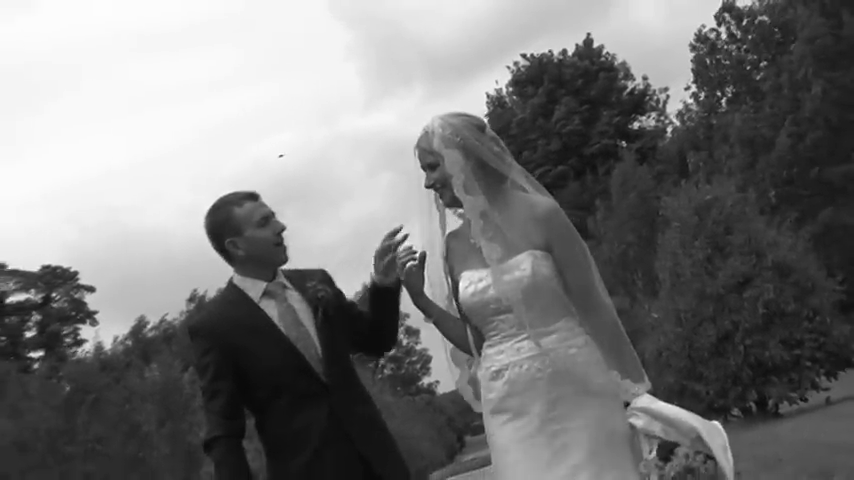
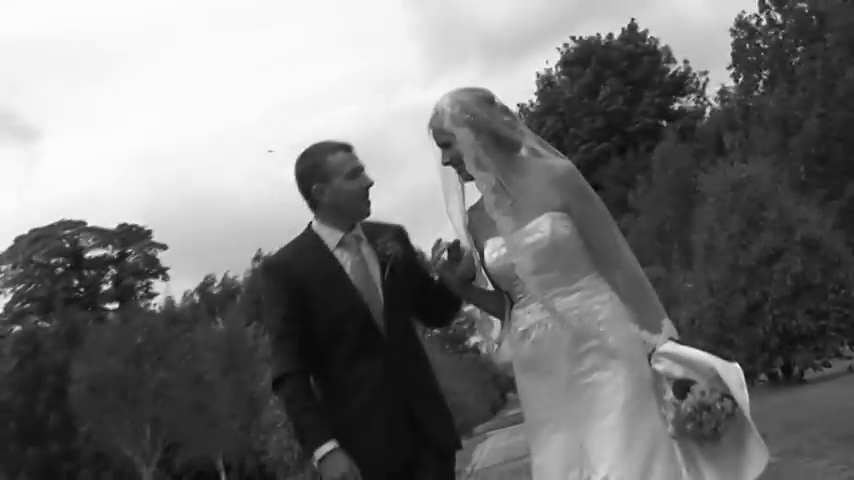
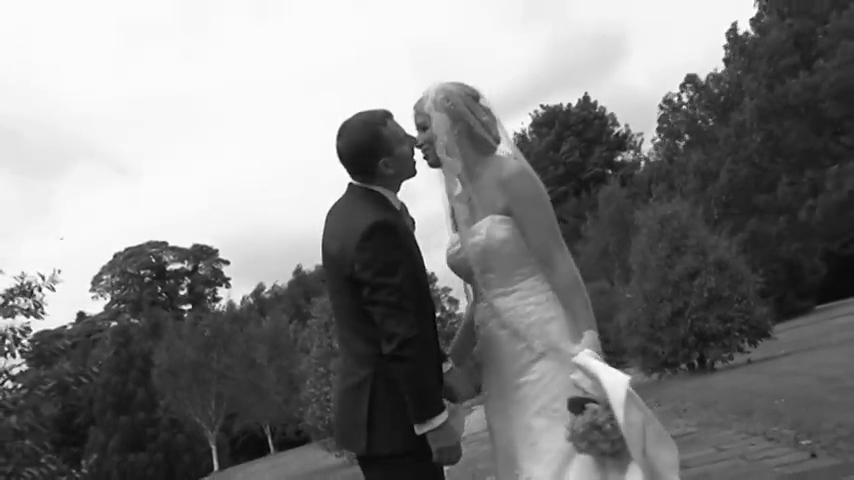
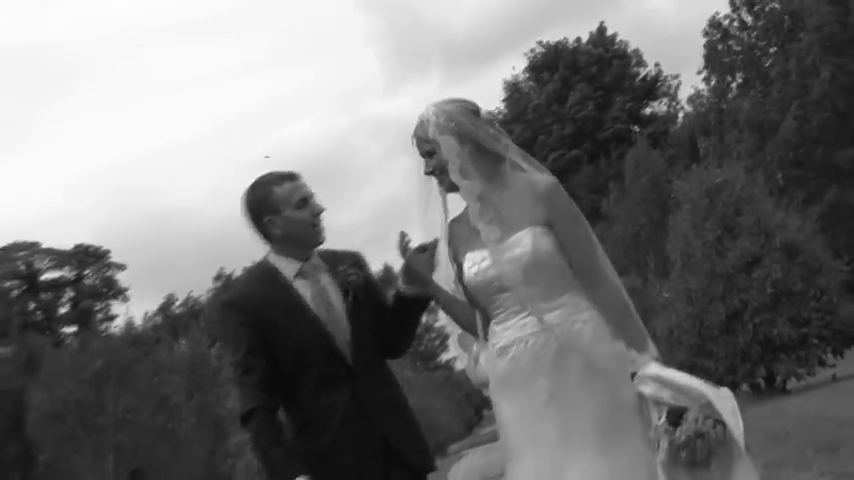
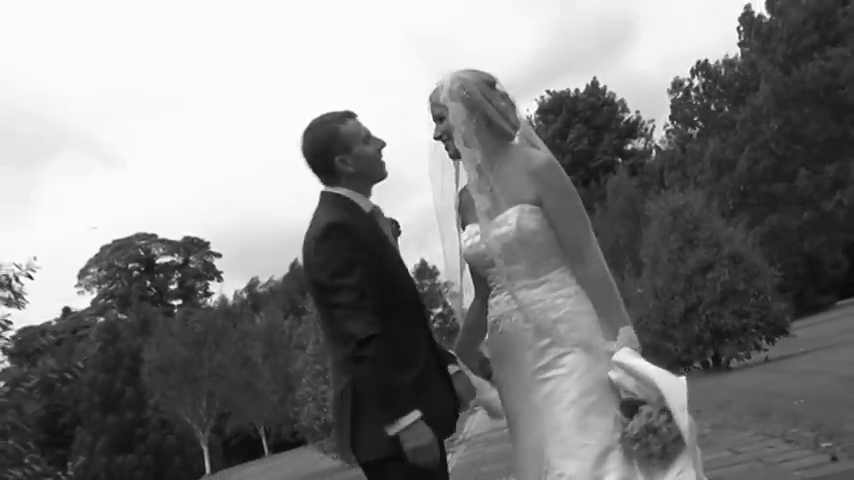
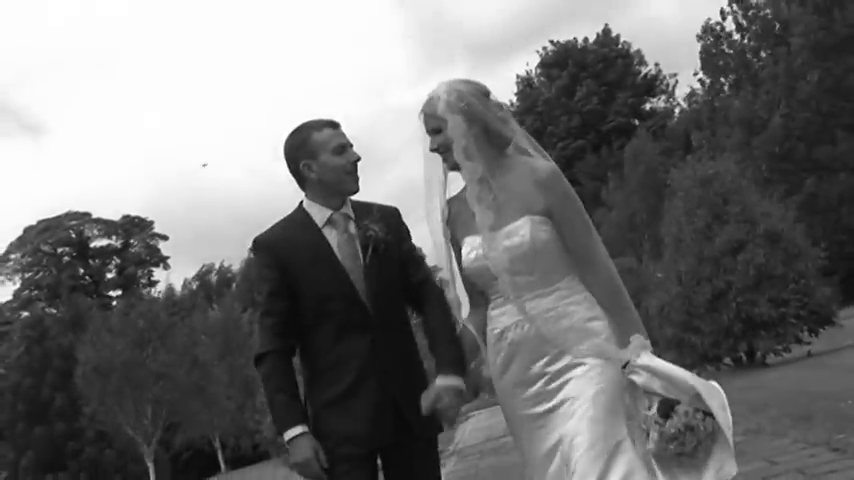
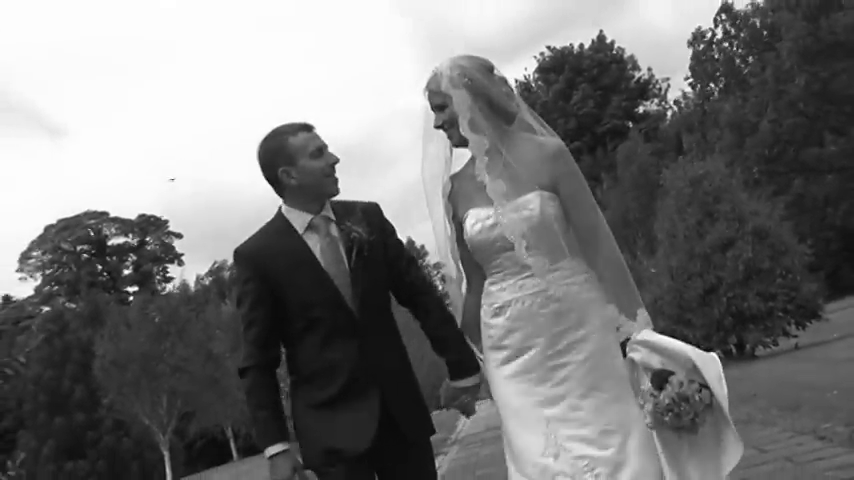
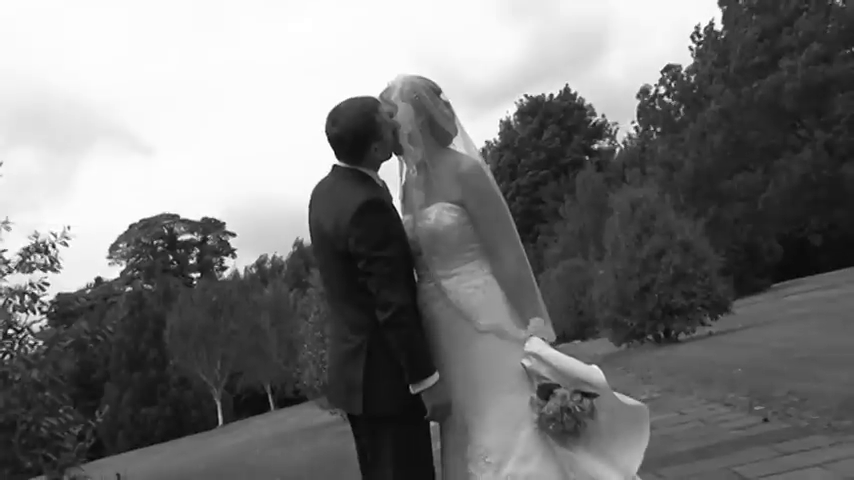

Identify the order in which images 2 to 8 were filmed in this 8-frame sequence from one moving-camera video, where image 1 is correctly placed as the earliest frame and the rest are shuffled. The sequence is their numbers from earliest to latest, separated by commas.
4, 2, 6, 7, 5, 3, 8
